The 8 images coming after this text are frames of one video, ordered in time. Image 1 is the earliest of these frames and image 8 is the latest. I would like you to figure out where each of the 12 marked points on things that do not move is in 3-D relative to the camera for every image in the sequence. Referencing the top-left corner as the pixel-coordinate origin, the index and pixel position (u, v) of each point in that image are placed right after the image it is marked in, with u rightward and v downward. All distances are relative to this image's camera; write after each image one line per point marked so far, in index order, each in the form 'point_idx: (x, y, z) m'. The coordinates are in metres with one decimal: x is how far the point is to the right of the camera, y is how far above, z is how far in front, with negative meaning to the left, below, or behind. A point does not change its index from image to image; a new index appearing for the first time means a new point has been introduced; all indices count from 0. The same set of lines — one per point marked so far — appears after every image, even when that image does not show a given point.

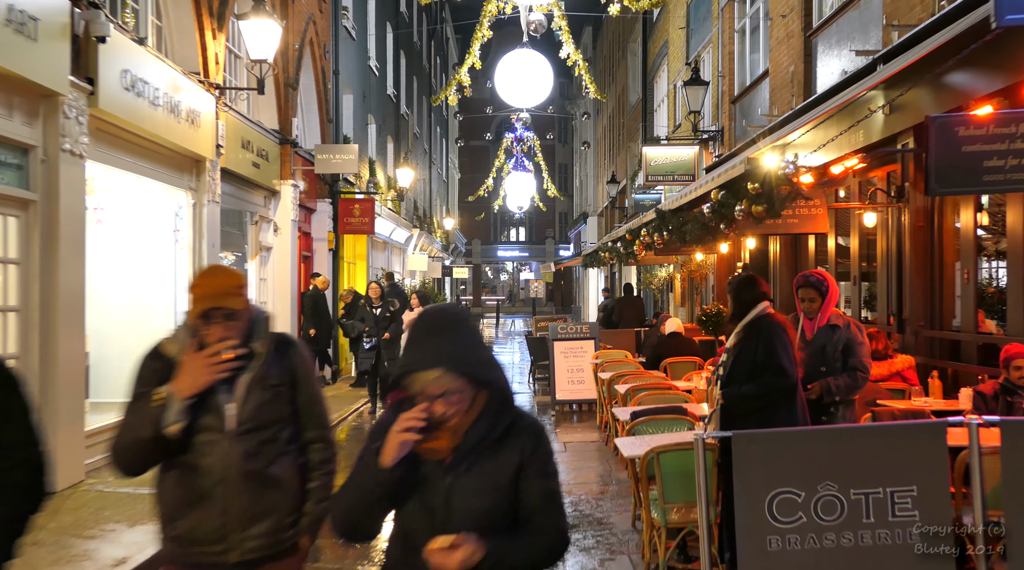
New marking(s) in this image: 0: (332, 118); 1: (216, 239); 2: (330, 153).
0: (-3.4, +3.1, +17.7) m
1: (-3.5, +0.5, +11.2) m
2: (-2.9, +2.1, +14.7) m
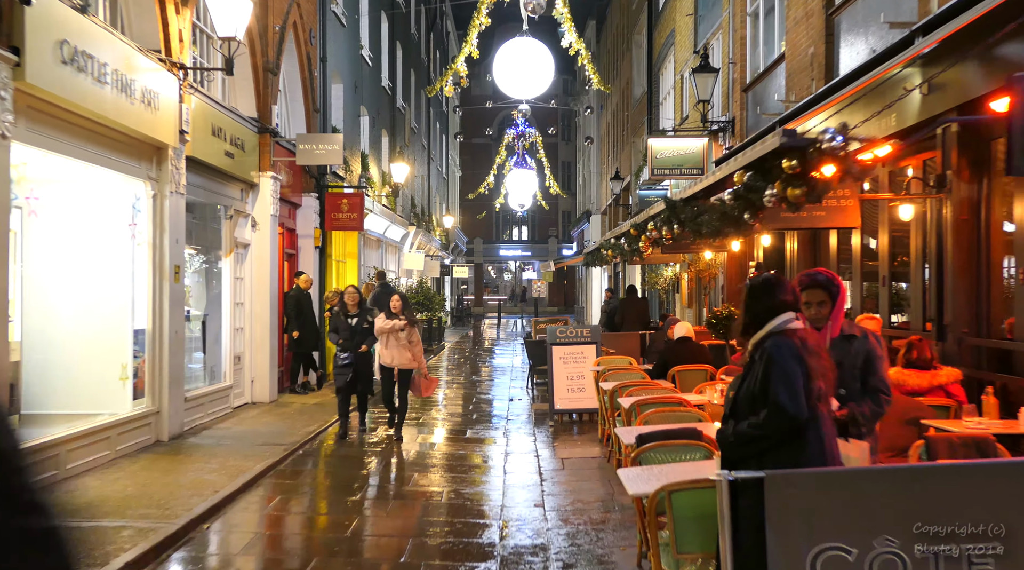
0: (-3.4, +3.2, +16.7) m
1: (-3.6, +0.5, +10.2) m
2: (-2.9, +2.1, +13.7) m
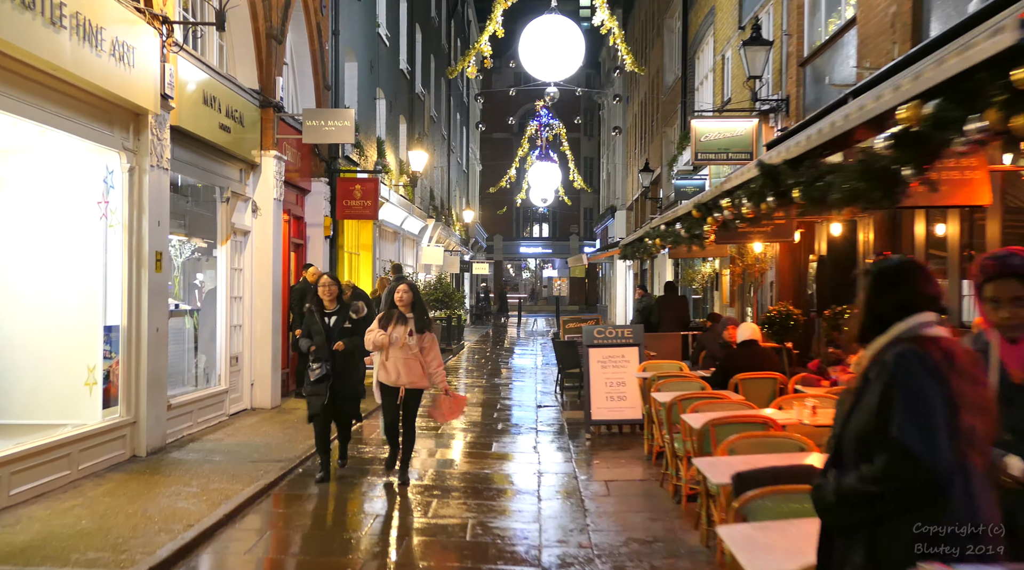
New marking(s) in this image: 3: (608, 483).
0: (-2.9, +3.3, +15.2) m
1: (-3.3, +0.6, +8.8) m
2: (-2.5, +2.2, +12.3) m
3: (+0.9, -1.8, +8.5) m
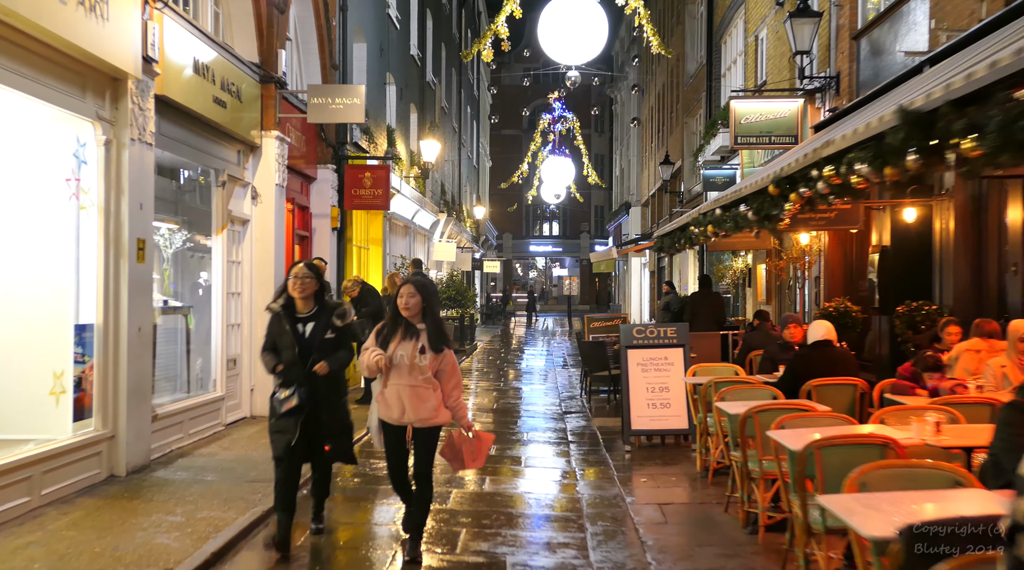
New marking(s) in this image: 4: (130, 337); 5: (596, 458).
0: (-2.6, +3.3, +14.1) m
1: (-3.0, +0.7, +7.6) m
2: (-2.2, +2.2, +11.2) m
3: (+1.2, -1.7, +7.3) m
4: (-3.0, -0.4, +7.3) m
5: (+0.9, -1.8, +9.6) m
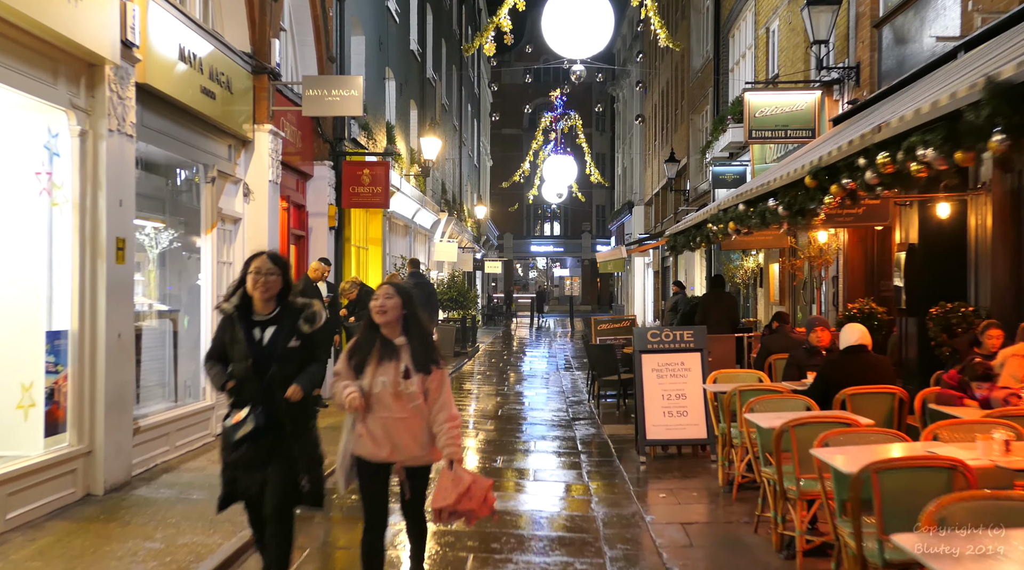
0: (-2.5, +3.3, +13.5) m
1: (-2.9, +0.7, +7.1) m
2: (-2.1, +2.2, +10.6) m
3: (+1.3, -1.7, +6.8) m
4: (-2.9, -0.4, +6.8) m
5: (+0.9, -1.8, +9.1) m
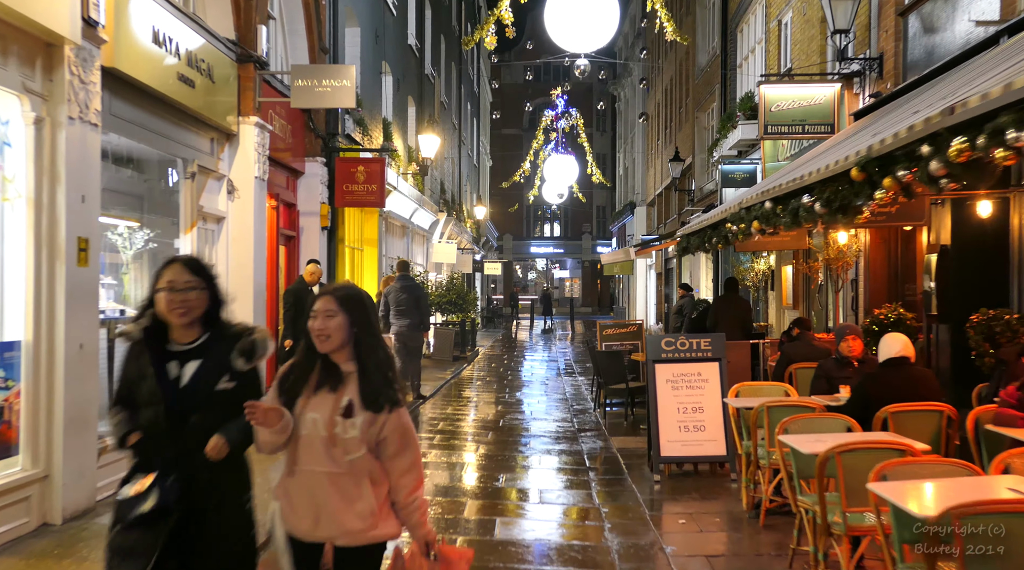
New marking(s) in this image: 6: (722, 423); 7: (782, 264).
0: (-2.5, +3.3, +12.8) m
1: (-2.9, +0.6, +6.4) m
2: (-2.1, +2.2, +9.9) m
3: (+1.3, -1.8, +6.1) m
4: (-2.9, -0.5, +6.1) m
5: (+1.0, -1.8, +8.4) m
6: (+1.9, -1.3, +8.6) m
7: (+4.5, +0.4, +15.8) m
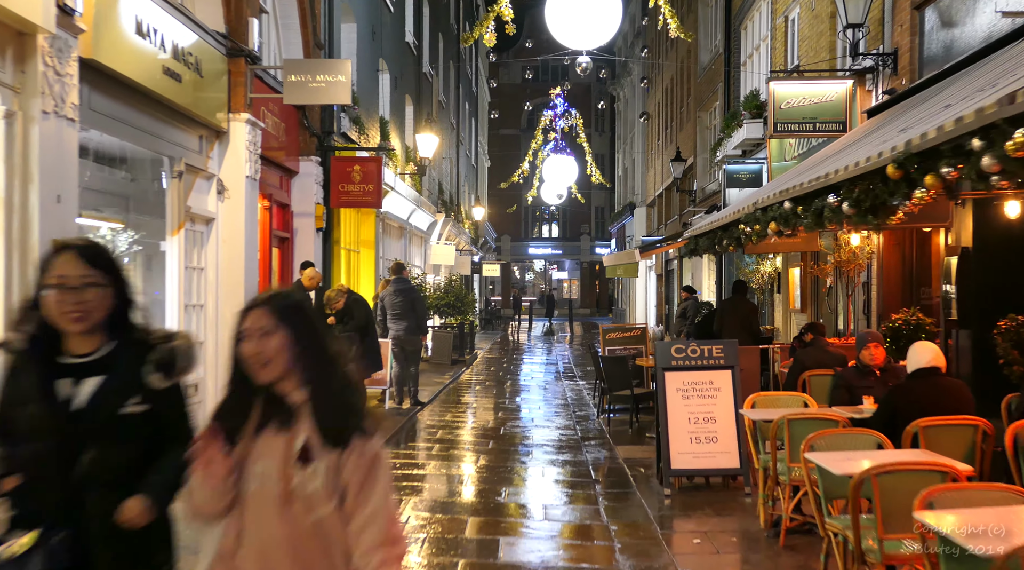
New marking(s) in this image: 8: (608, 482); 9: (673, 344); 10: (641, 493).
0: (-2.5, +3.2, +12.4) m
1: (-2.8, +0.6, +6.0) m
2: (-2.1, +2.1, +9.5) m
3: (+1.3, -1.8, +5.7) m
4: (-2.8, -0.5, +5.7) m
5: (+1.0, -1.9, +8.0) m
6: (+2.0, -1.3, +8.2) m
7: (+4.5, +0.3, +15.4) m
8: (+0.9, -1.9, +9.0) m
9: (+1.4, -0.5, +8.3) m
10: (+1.2, -1.9, +8.5) m
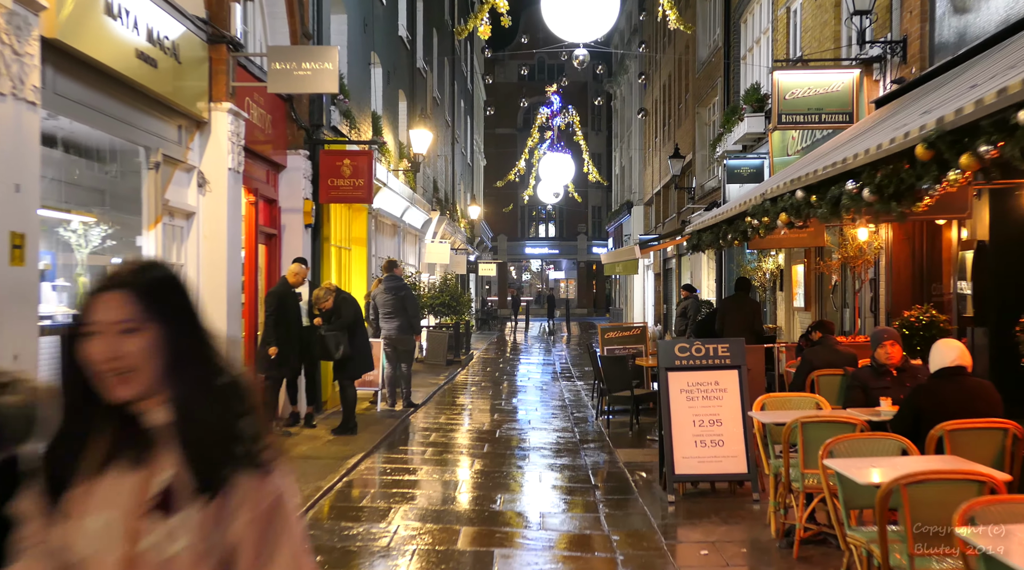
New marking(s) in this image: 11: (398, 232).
0: (-2.6, +3.2, +12.0) m
1: (-2.9, +0.6, +5.5) m
2: (-2.1, +2.2, +9.1) m
3: (+1.3, -1.8, +5.3) m
4: (-2.9, -0.5, +5.2) m
5: (+1.0, -1.8, +7.6) m
6: (+1.9, -1.3, +7.8) m
7: (+4.5, +0.3, +15.0) m
8: (+0.9, -1.9, +8.6) m
9: (+1.4, -0.5, +7.9) m
10: (+1.1, -1.8, +8.0) m
11: (-2.4, +1.1, +19.9) m
